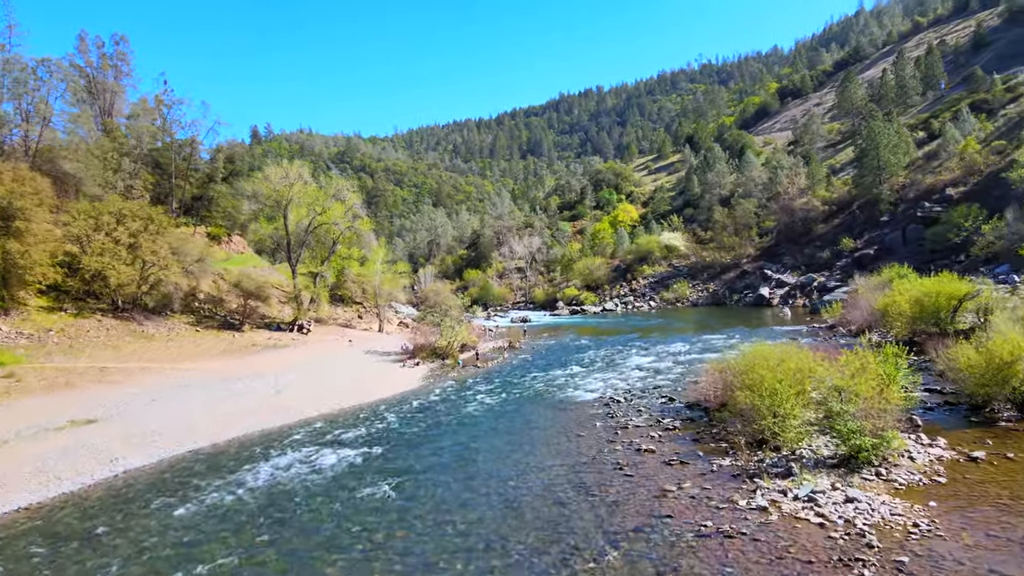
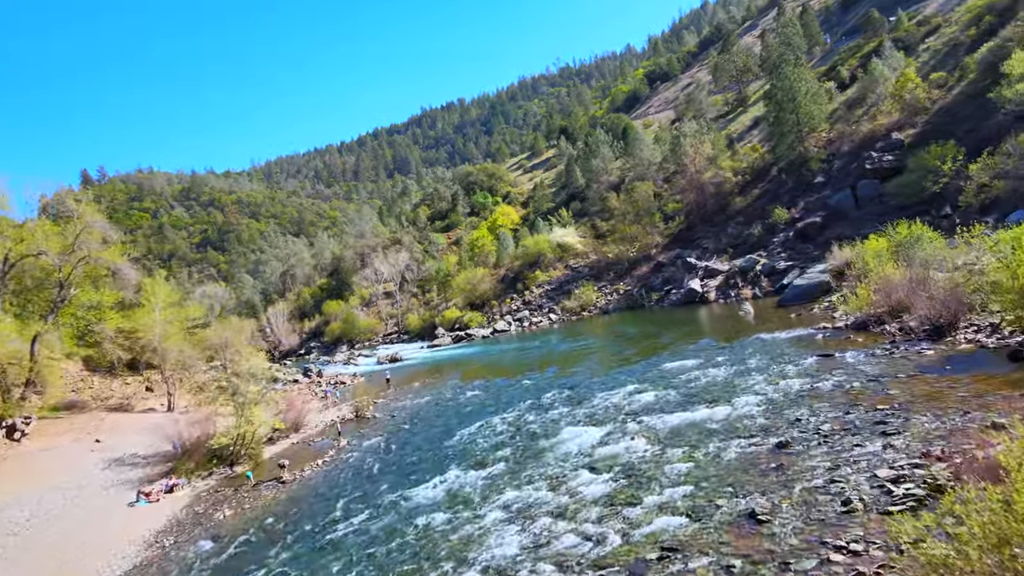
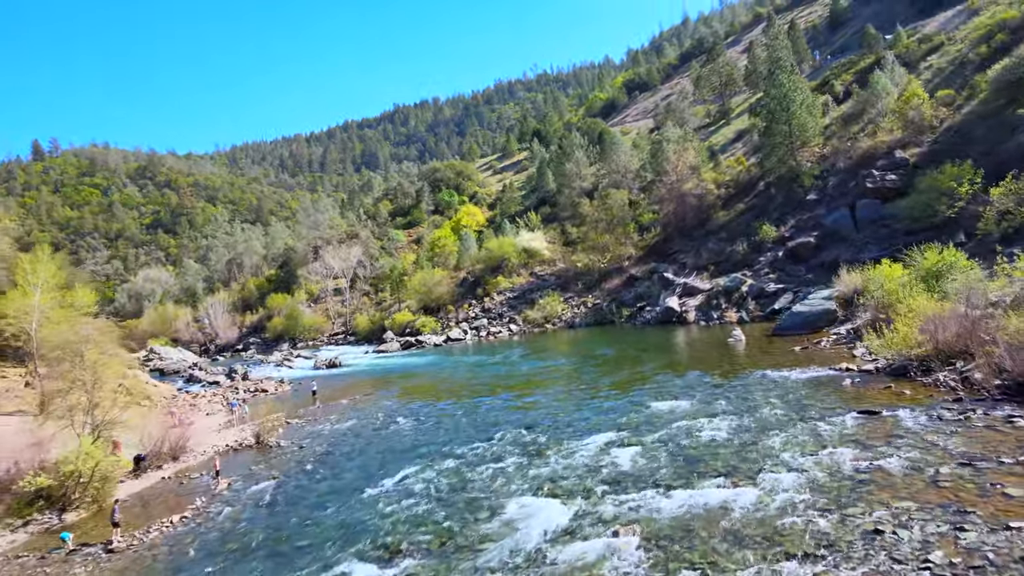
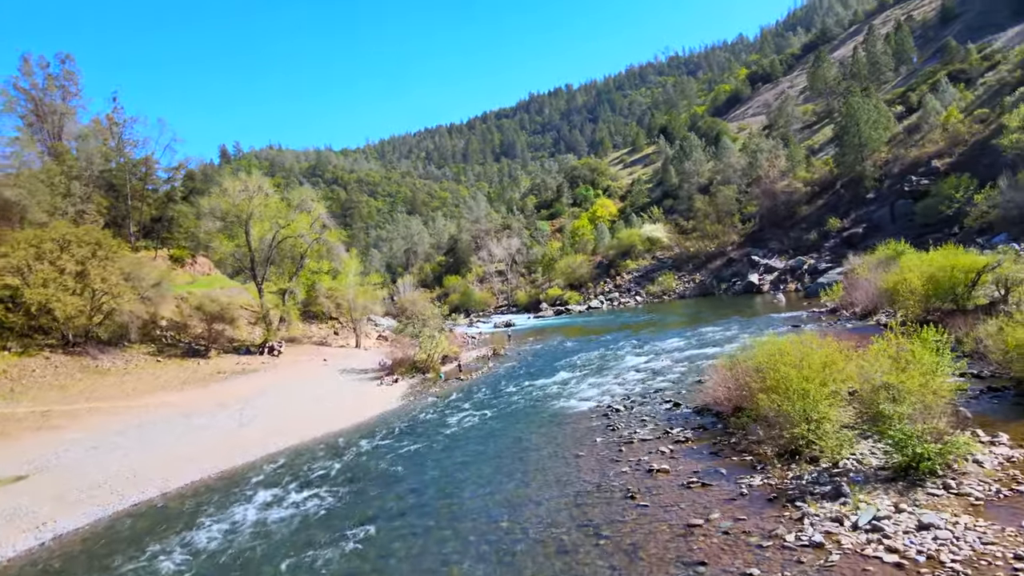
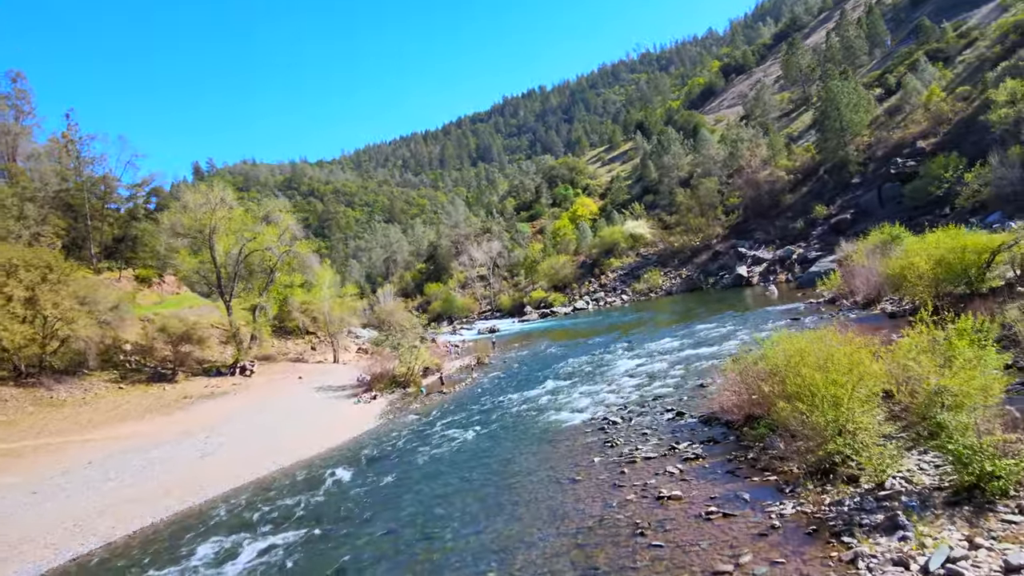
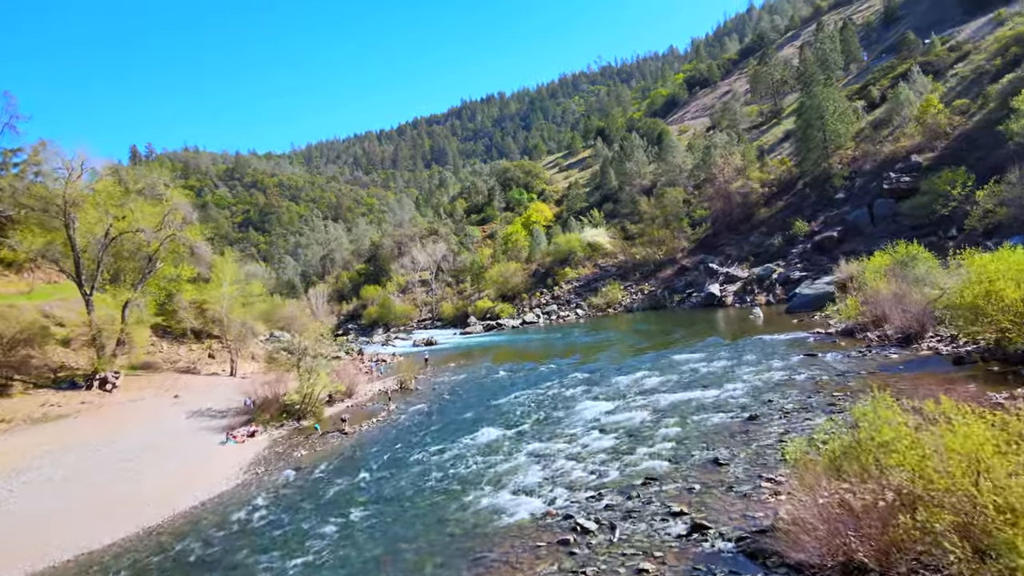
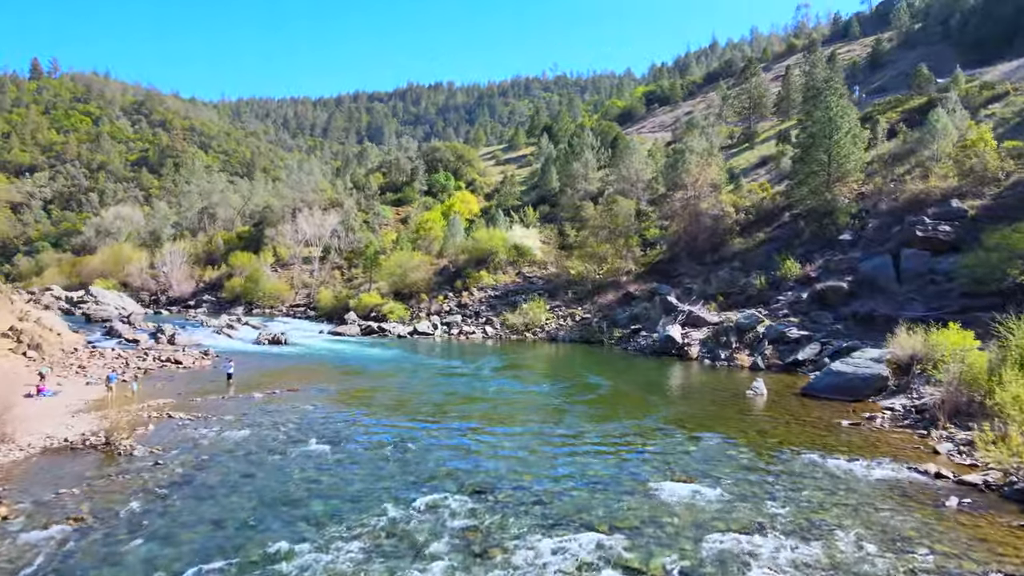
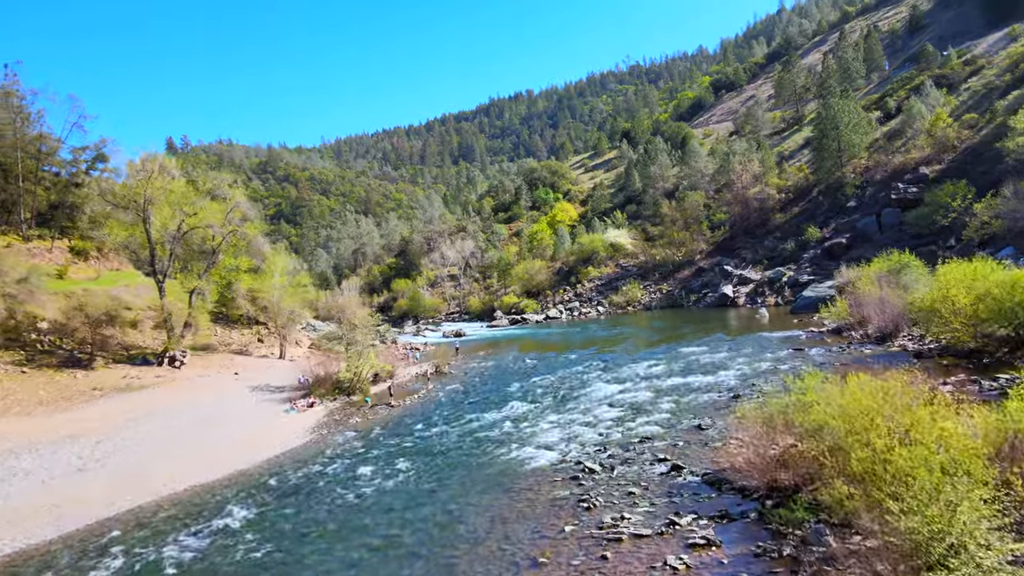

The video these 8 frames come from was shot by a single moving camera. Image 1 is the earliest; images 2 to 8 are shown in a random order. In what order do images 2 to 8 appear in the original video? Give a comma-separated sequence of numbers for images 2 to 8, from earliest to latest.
4, 5, 8, 6, 2, 3, 7
